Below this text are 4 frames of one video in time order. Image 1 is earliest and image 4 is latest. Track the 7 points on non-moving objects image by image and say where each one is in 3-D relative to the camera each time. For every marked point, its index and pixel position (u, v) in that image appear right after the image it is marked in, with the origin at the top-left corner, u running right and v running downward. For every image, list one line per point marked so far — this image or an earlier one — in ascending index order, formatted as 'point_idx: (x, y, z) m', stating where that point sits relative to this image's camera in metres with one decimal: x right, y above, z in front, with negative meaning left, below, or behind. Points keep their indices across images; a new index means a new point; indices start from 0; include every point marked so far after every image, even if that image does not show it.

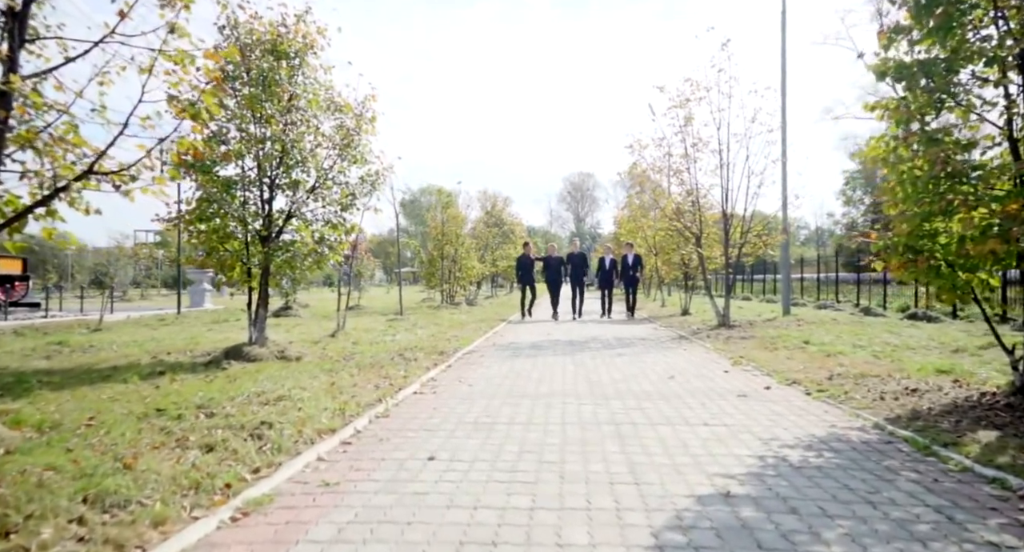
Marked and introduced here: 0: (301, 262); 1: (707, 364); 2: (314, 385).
0: (-3.6, +0.2, +10.1) m
1: (+3.1, -1.4, +9.4) m
2: (-2.2, -1.2, +6.6) m
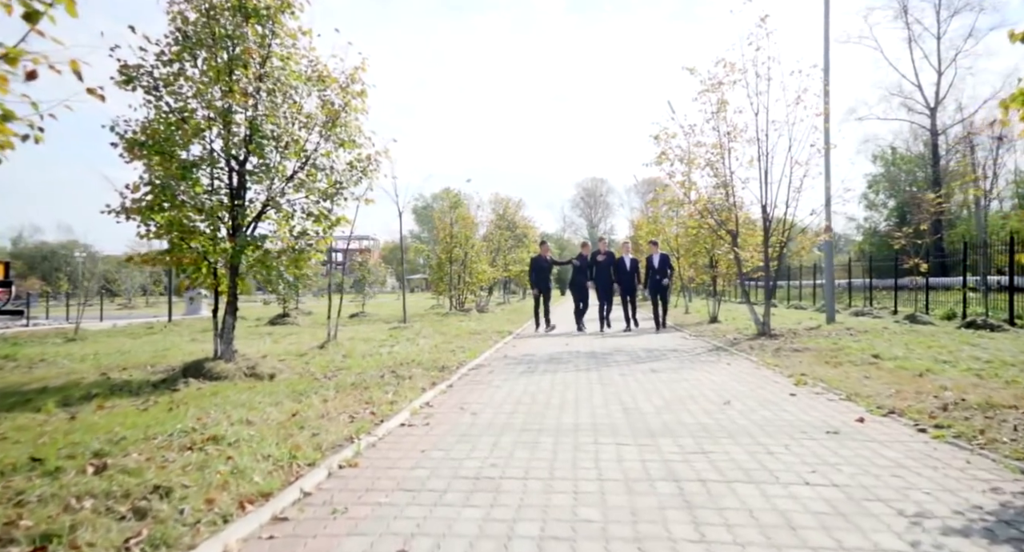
0: (-3.4, +0.2, +8.6) m
1: (+3.3, -1.4, +7.7) m
2: (-2.1, -1.2, +5.1) m
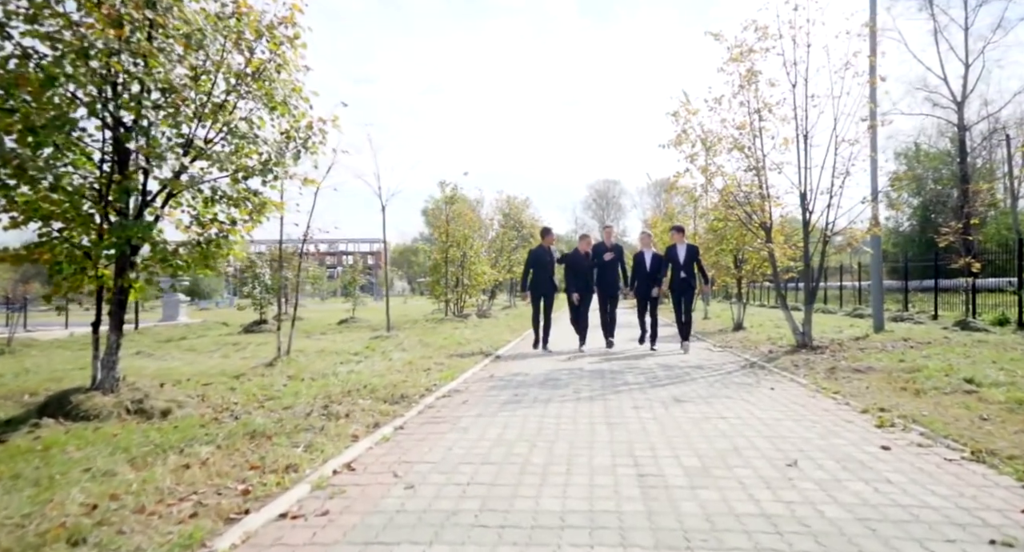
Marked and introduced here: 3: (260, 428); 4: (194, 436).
0: (-3.7, +0.2, +6.6) m
1: (+3.1, -1.4, +5.5) m
2: (-2.4, -1.2, +3.0) m
3: (-2.2, -1.3, +5.2) m
4: (-2.6, -1.3, +4.9) m
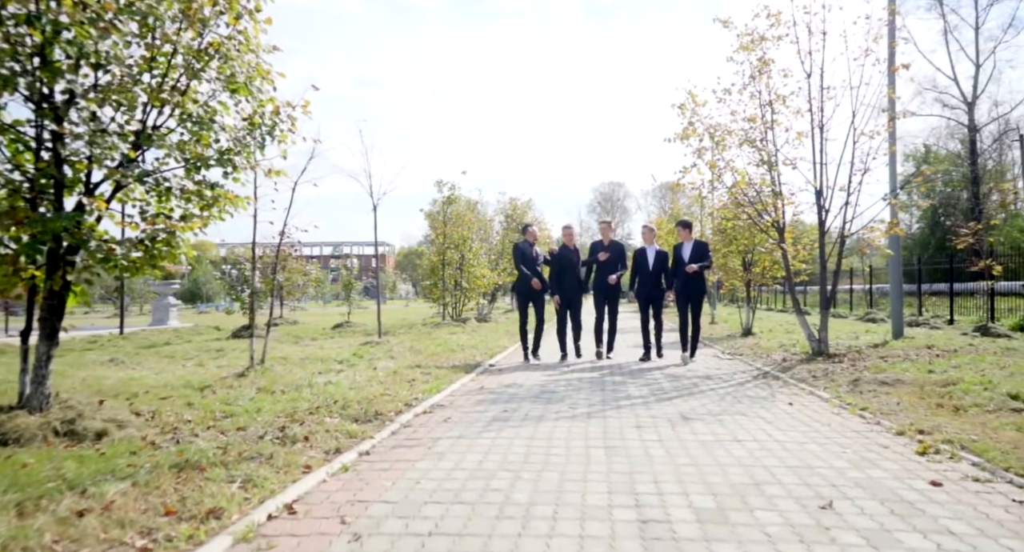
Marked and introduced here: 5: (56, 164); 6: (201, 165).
0: (-3.8, +0.2, +5.8) m
1: (+2.9, -1.4, +4.8) m
2: (-2.6, -1.2, +2.3) m
3: (-2.3, -1.3, +4.4) m
4: (-2.8, -1.3, +4.2) m
5: (-4.3, +1.1, +5.6) m
6: (-3.3, +1.1, +6.2) m
